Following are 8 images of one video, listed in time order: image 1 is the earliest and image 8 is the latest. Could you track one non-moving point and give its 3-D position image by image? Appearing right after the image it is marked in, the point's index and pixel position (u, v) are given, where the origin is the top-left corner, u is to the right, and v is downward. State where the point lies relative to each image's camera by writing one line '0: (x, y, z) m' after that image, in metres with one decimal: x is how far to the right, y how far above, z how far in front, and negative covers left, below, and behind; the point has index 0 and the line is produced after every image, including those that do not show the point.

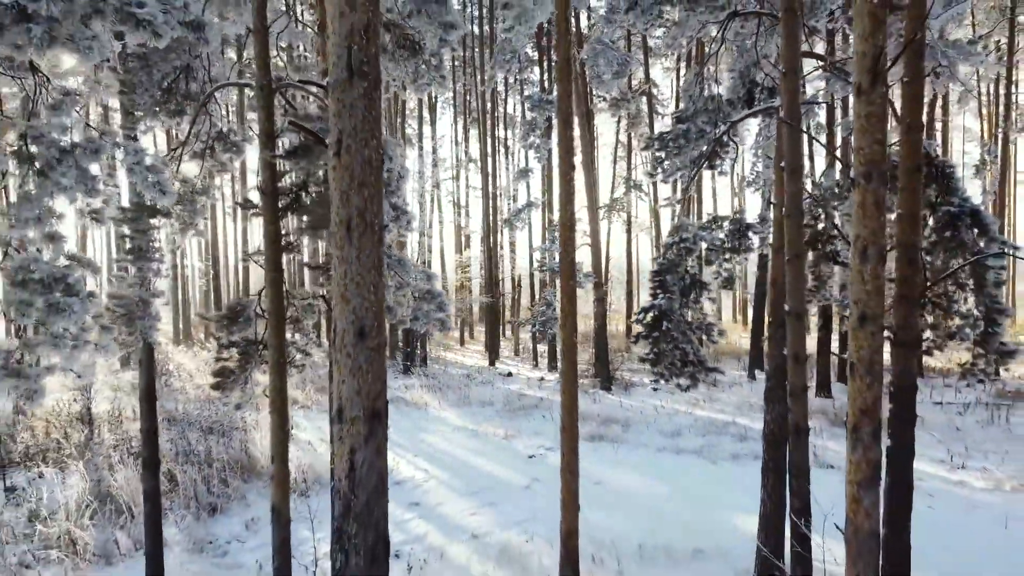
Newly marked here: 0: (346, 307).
0: (-0.9, -0.1, +2.9) m
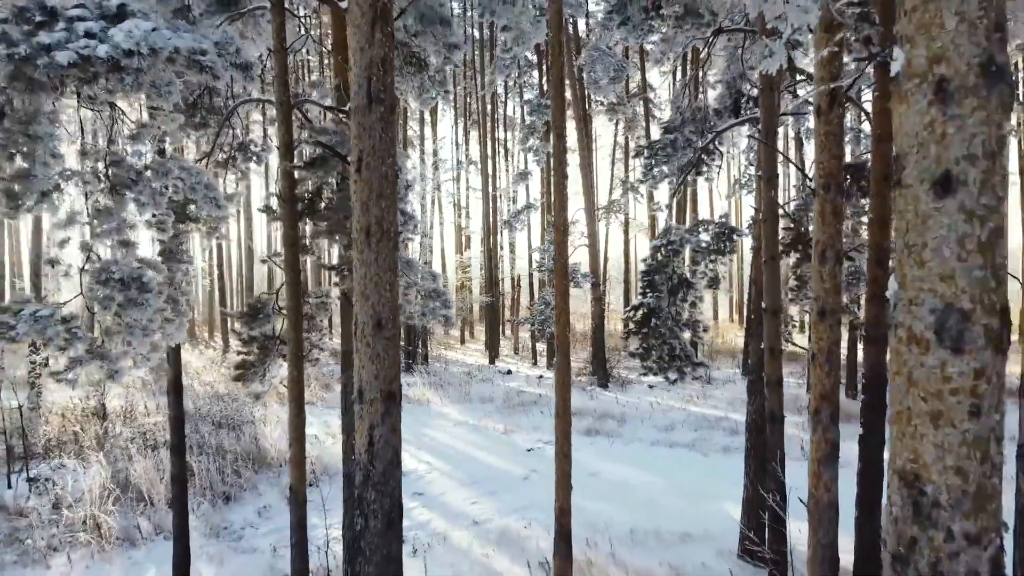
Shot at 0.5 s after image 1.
0: (-0.9, -0.1, +3.3) m
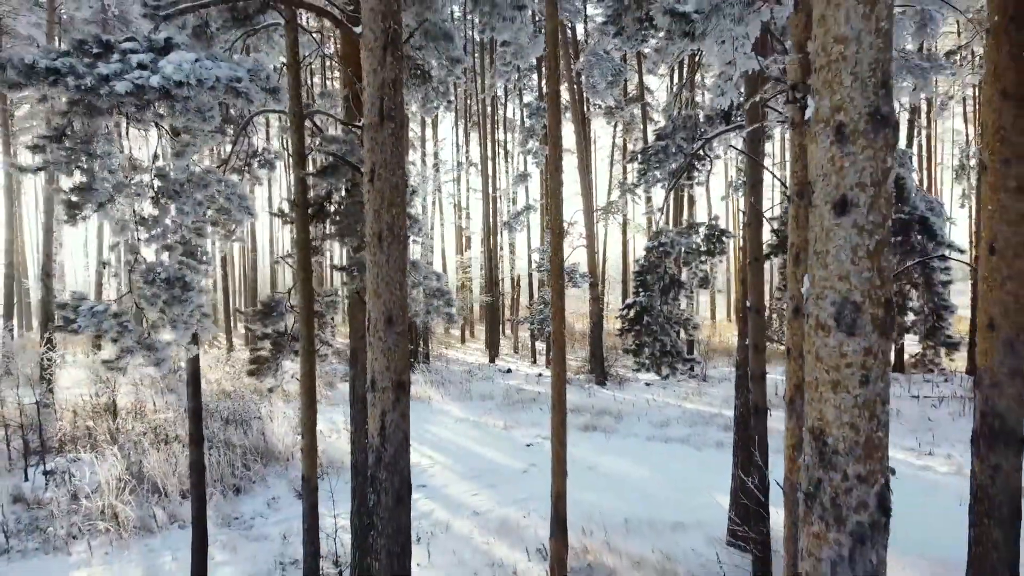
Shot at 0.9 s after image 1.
0: (-0.9, -0.1, +3.7) m
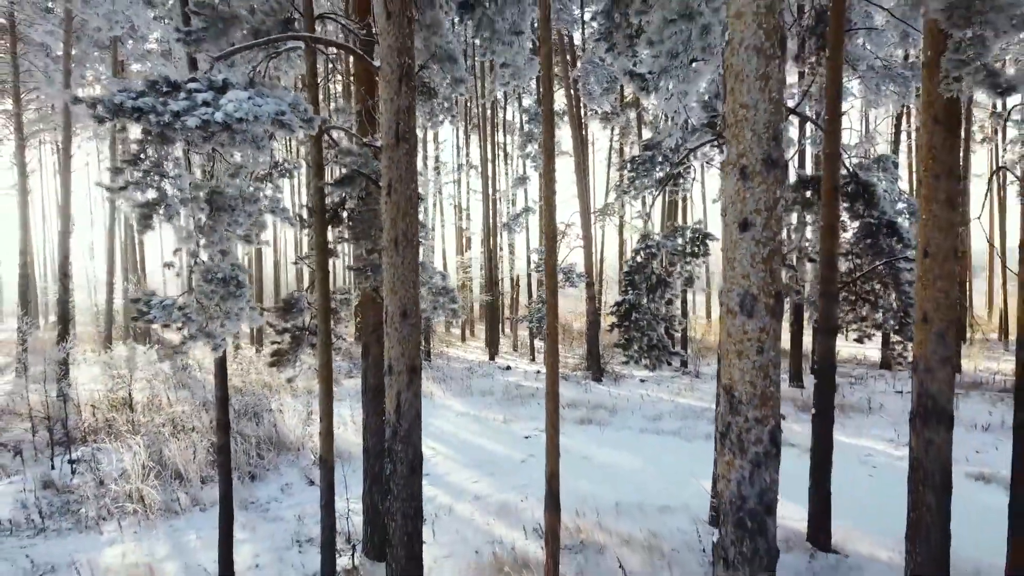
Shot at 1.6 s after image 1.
0: (-0.9, -0.1, +4.2) m
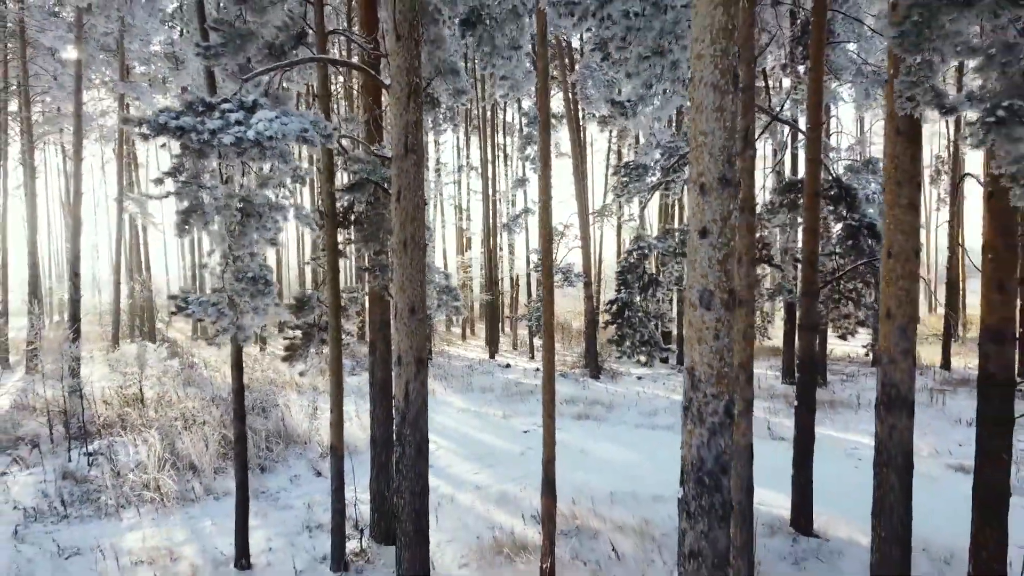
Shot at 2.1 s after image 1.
0: (-1.0, -0.1, +4.6) m
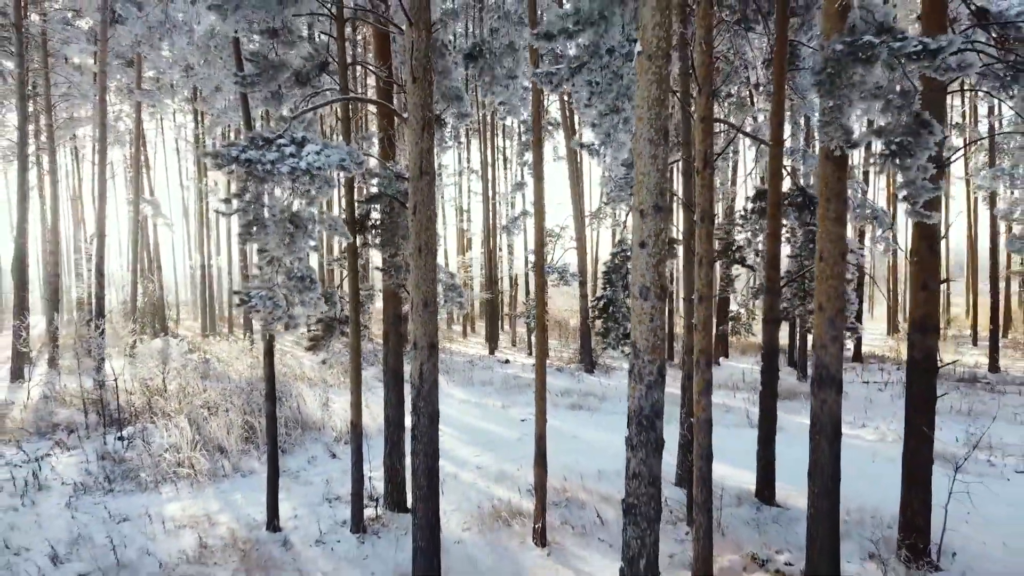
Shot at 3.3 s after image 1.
0: (-1.0, 0.0, +5.6) m
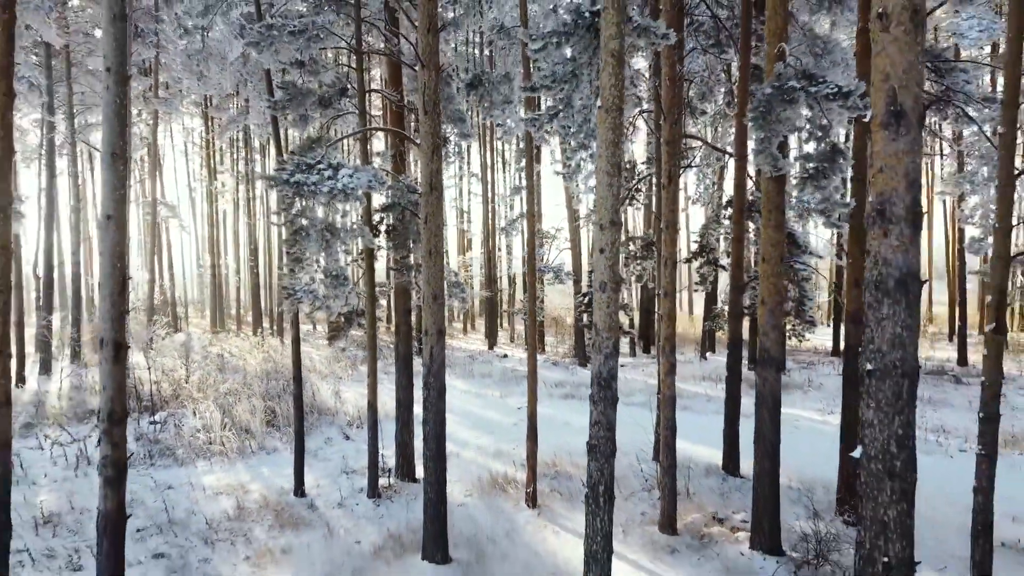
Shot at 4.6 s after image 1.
0: (-1.1, 0.0, +6.7) m
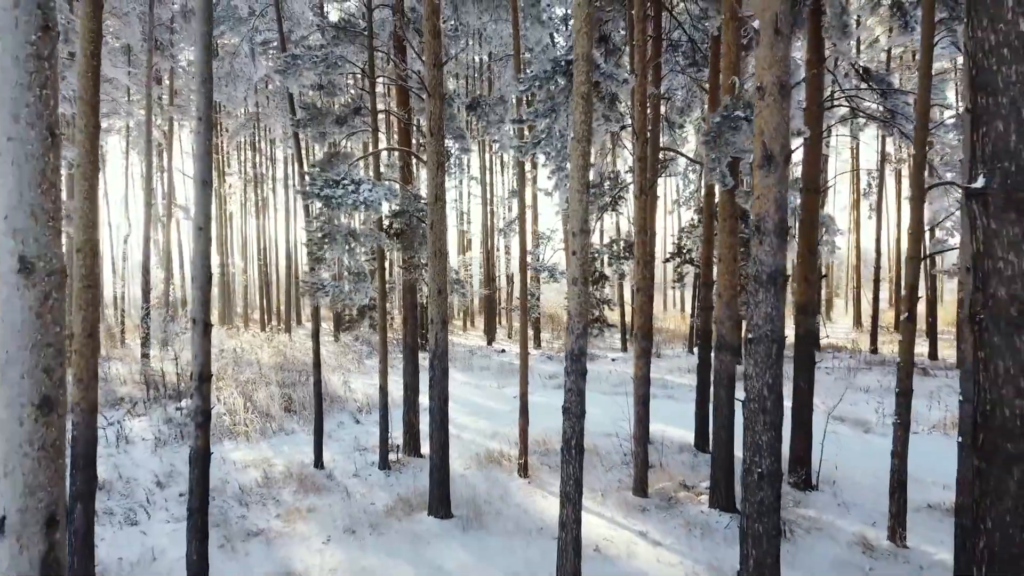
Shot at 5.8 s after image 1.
0: (-1.2, +0.1, +7.8) m
